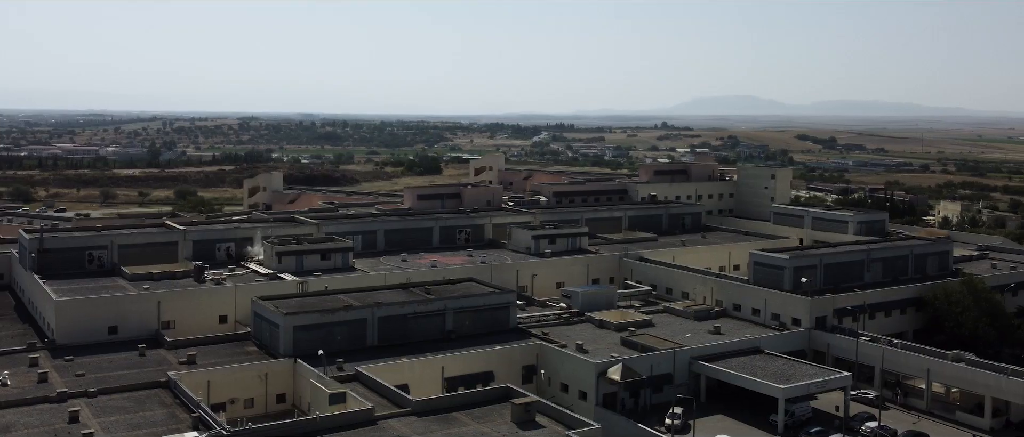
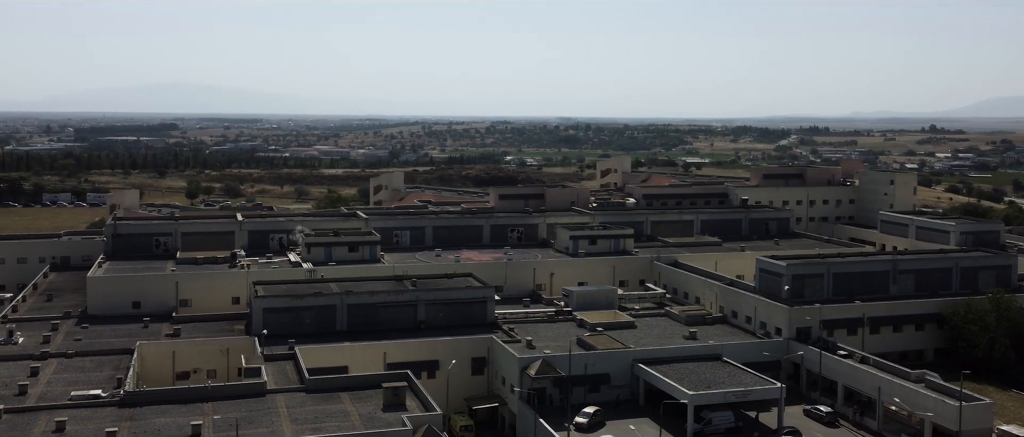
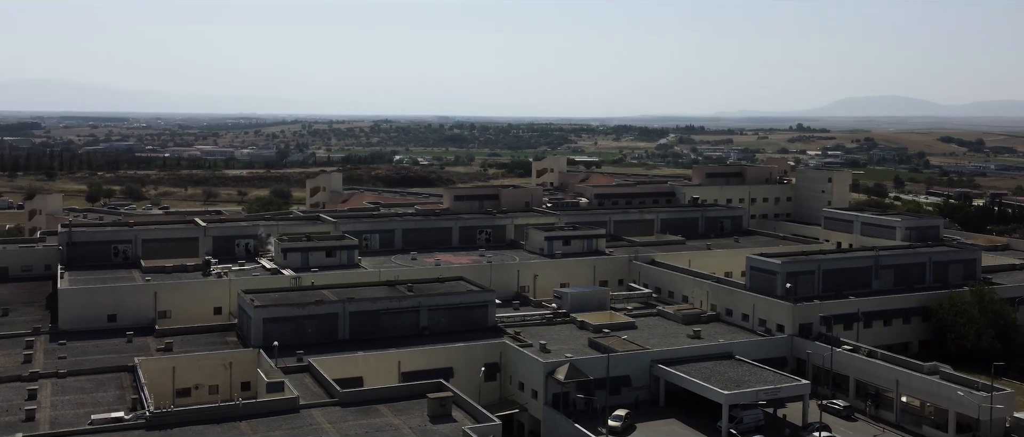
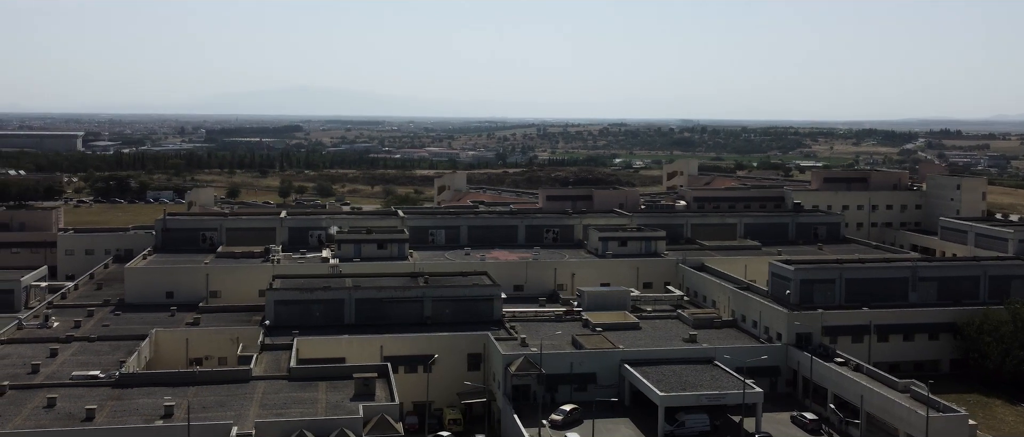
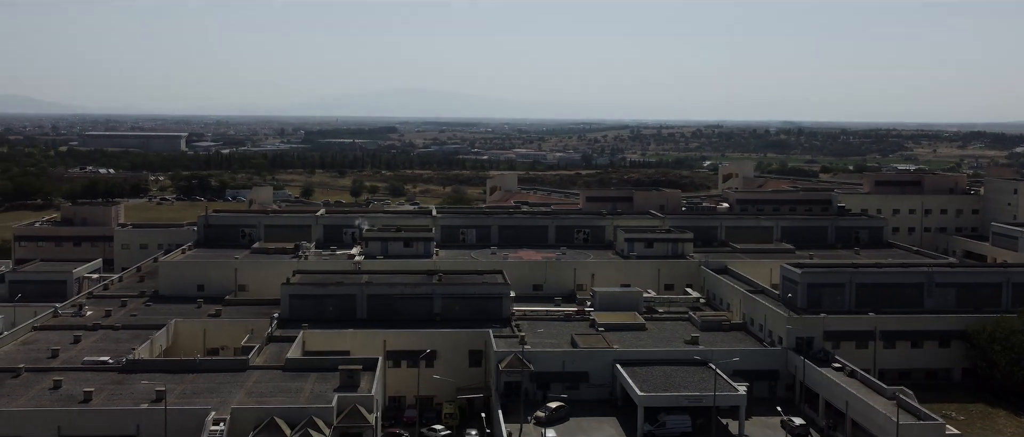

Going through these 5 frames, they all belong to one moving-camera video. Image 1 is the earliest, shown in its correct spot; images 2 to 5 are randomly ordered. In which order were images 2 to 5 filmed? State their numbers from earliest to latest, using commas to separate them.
3, 2, 4, 5
